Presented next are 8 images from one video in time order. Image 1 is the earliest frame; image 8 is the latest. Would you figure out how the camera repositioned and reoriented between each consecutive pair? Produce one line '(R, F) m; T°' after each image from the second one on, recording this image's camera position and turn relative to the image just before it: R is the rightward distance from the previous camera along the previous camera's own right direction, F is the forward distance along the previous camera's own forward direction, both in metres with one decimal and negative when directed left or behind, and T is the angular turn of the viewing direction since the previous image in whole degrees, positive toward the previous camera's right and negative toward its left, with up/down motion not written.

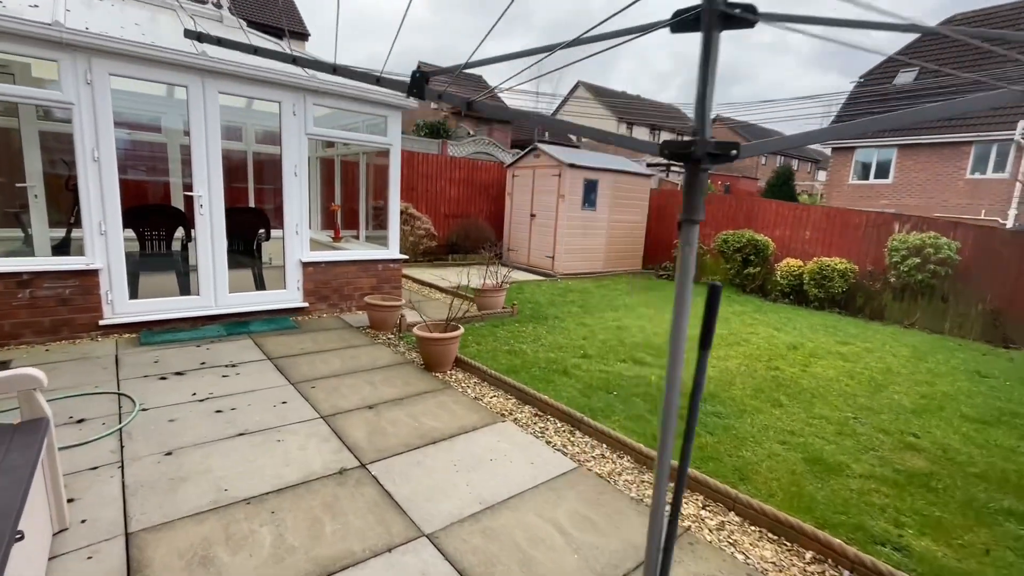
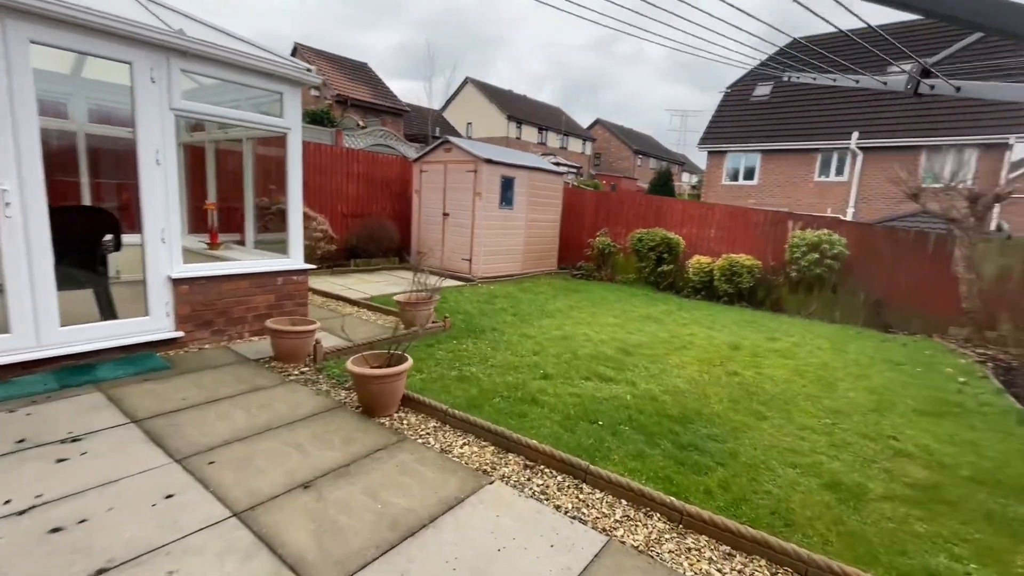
(-0.5, +0.8) m; +13°
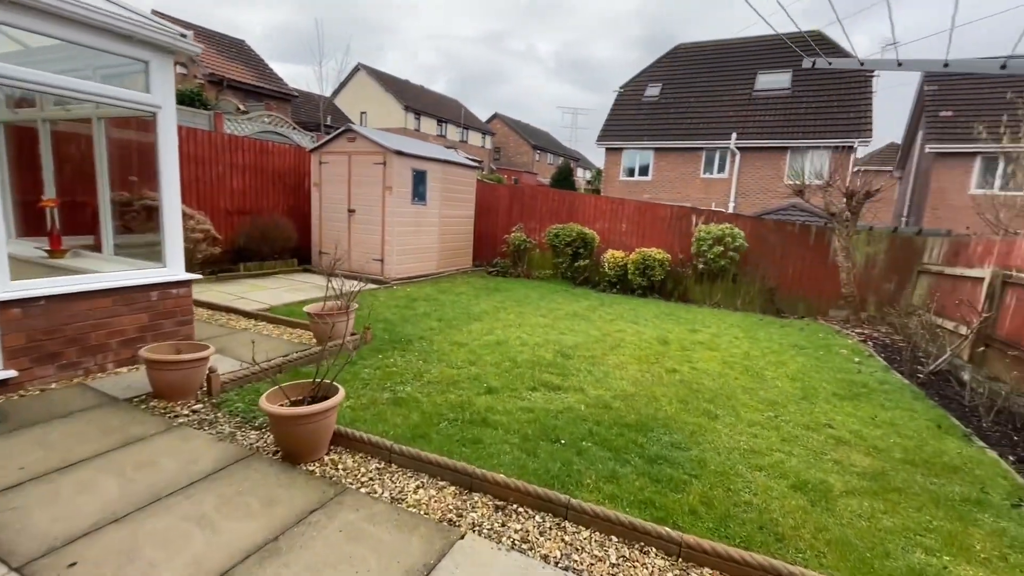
(-0.3, +0.4) m; +12°
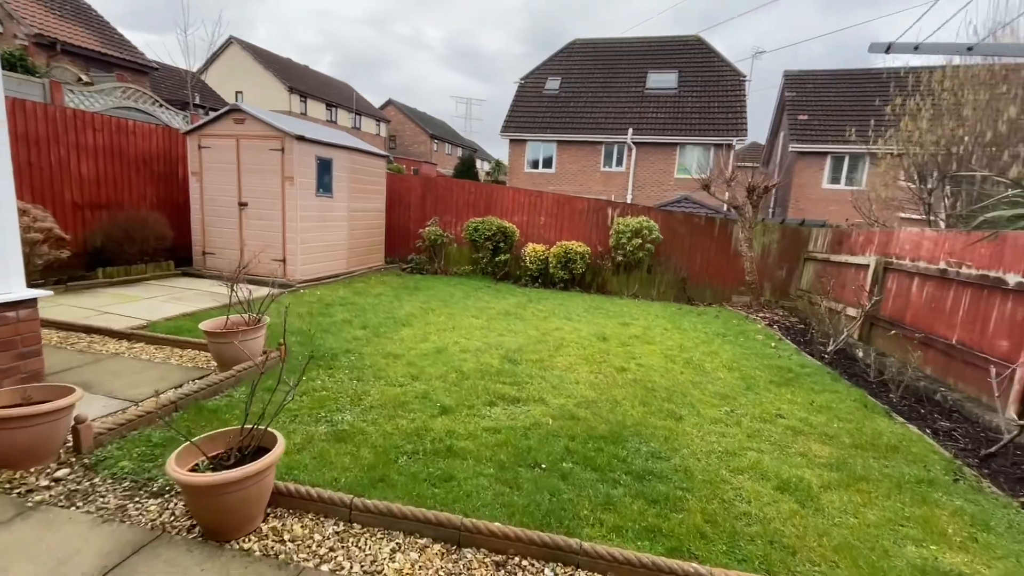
(-0.4, +0.4) m; +12°
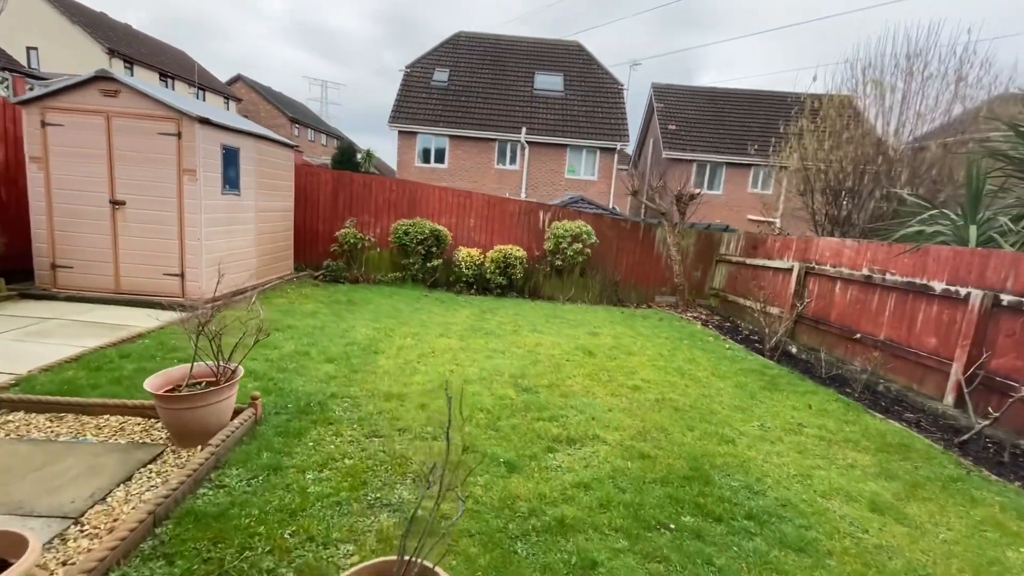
(-1.3, +0.7) m; +16°
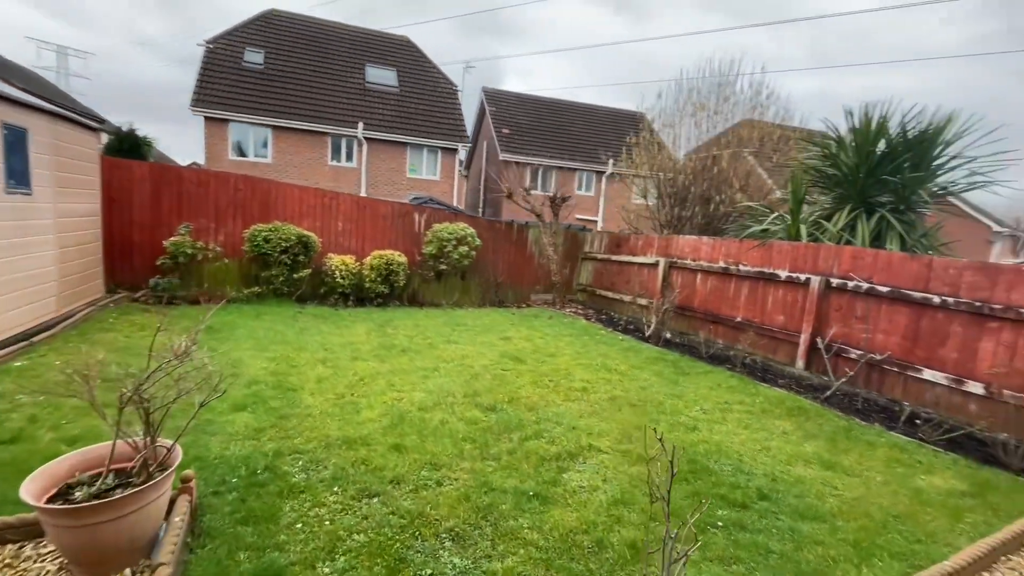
(-1.1, +0.5) m; +21°
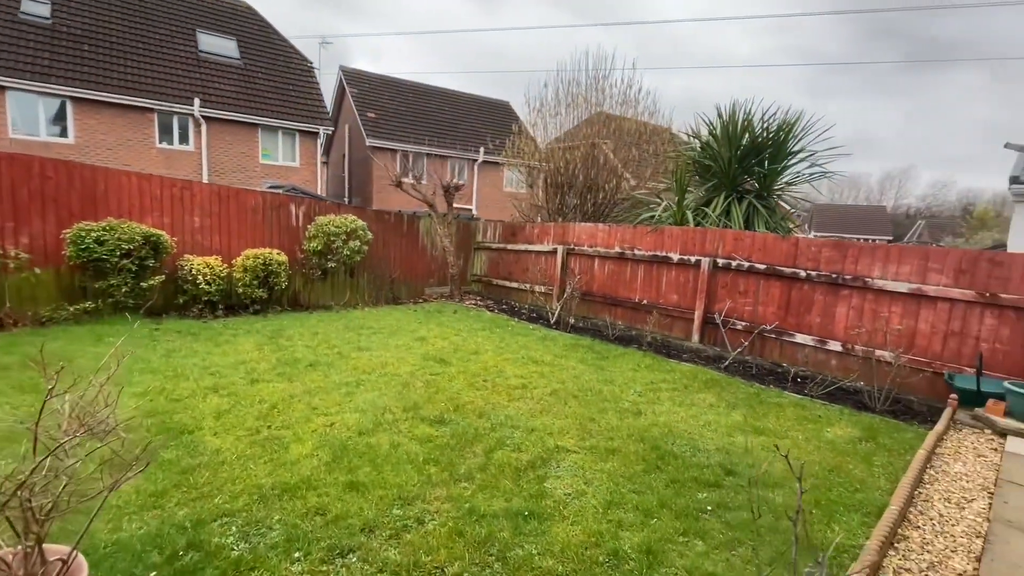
(-0.6, +0.4) m; +16°
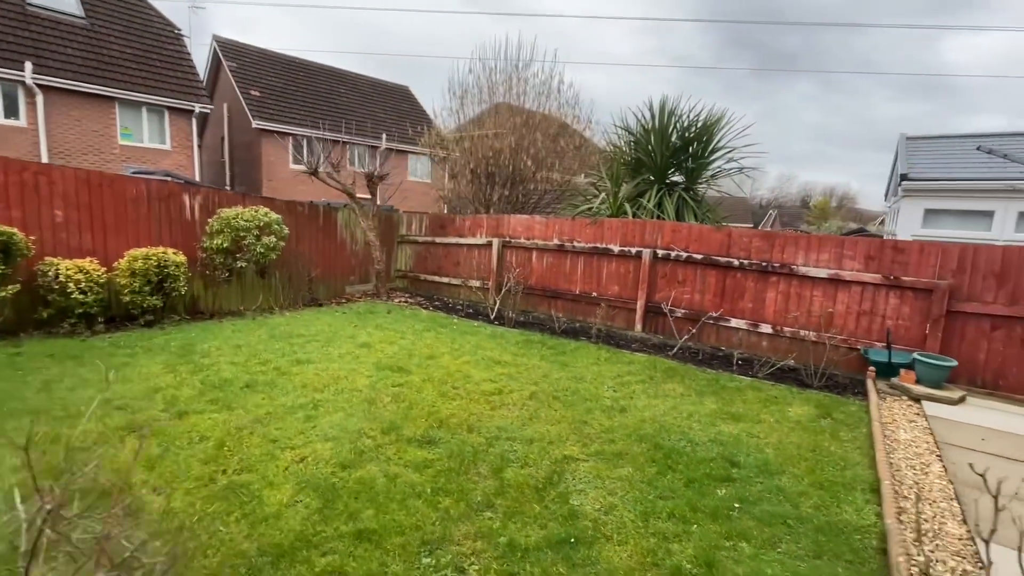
(-0.6, +0.4) m; +12°
